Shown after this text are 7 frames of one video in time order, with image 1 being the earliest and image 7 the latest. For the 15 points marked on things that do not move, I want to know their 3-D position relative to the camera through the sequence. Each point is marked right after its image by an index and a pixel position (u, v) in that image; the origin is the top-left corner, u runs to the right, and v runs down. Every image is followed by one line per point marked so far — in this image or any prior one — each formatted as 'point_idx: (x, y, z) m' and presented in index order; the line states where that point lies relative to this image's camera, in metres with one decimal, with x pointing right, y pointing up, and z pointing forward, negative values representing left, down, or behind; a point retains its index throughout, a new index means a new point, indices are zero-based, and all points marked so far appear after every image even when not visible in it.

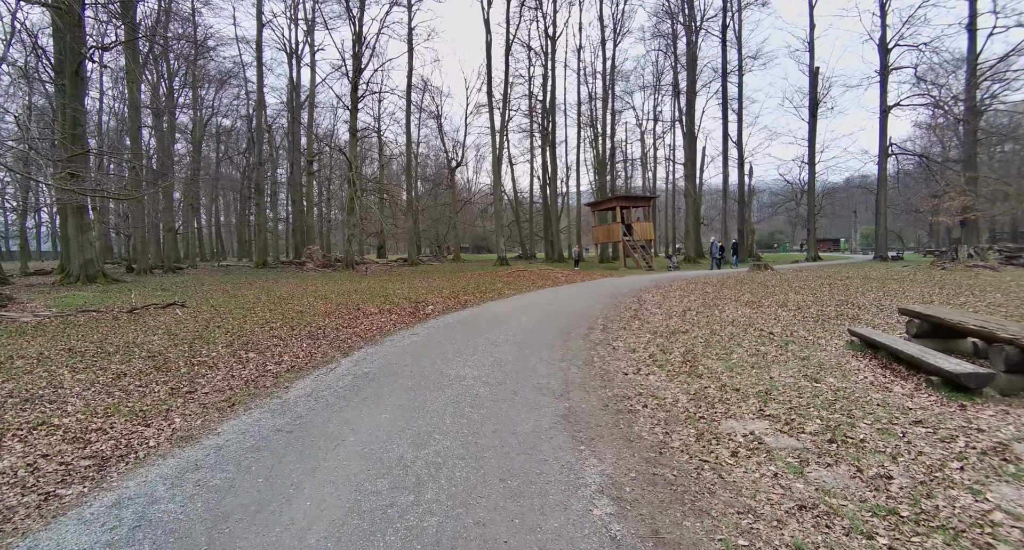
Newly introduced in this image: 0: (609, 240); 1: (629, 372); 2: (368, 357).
0: (+4.1, +1.5, +19.6) m
1: (+0.9, -0.7, +3.5) m
2: (-1.2, -0.7, +4.0) m
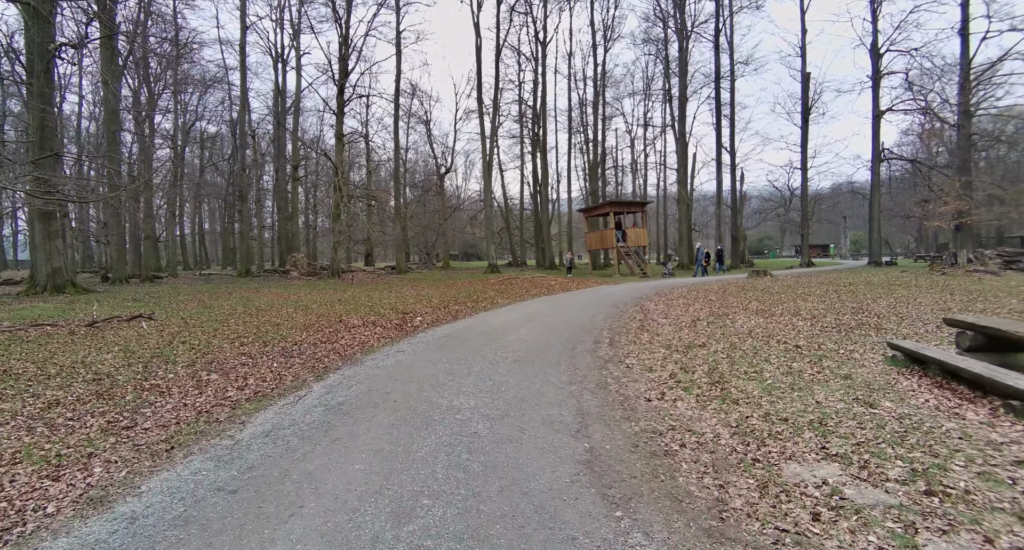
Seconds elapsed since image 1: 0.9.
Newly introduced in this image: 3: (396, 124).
0: (+3.7, +1.2, +19.2) m
1: (+0.9, -0.8, +3.0) m
2: (-1.2, -0.8, +3.4) m
3: (-4.9, +6.3, +20.1) m
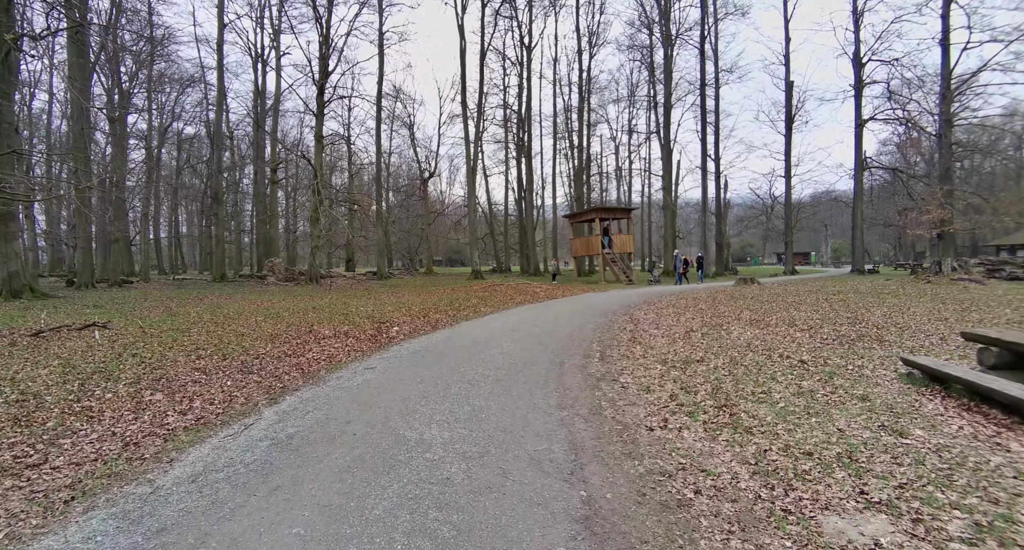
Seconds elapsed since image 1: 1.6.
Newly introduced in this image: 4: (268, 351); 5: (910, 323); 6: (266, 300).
0: (+3.1, +0.9, +19.0) m
1: (+0.8, -0.8, +2.6) m
2: (-1.3, -0.8, +3.0) m
3: (-5.5, +6.1, +19.6) m
4: (-2.8, -0.9, +5.5) m
5: (+5.2, -0.6, +6.2) m
6: (-7.2, -0.7, +13.9) m
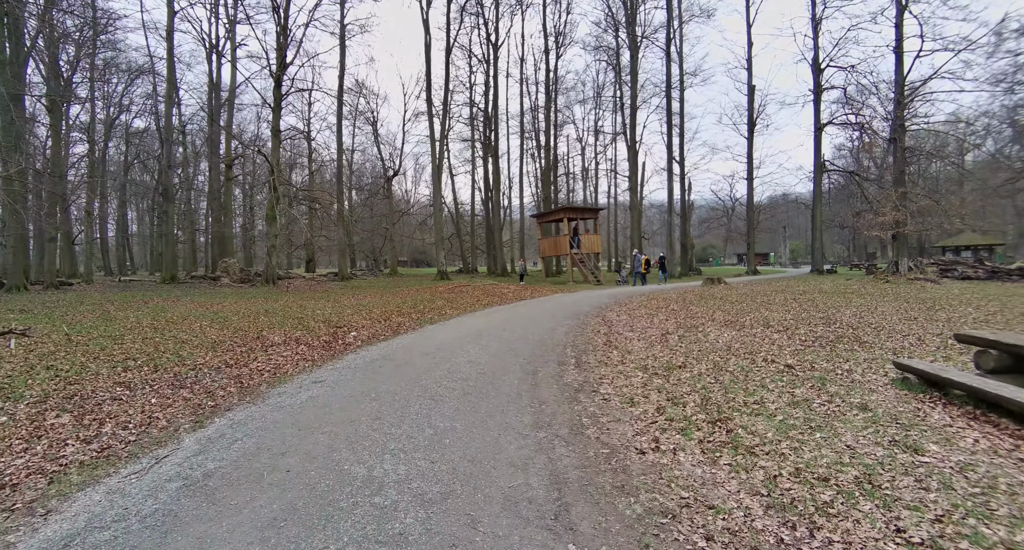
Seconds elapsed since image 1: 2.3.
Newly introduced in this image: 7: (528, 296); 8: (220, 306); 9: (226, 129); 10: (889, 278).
0: (+1.8, +0.9, +18.8) m
1: (+0.6, -0.8, +2.3) m
2: (-1.5, -0.8, +2.5) m
3: (-6.8, +6.1, +18.8) m
4: (-3.2, -0.9, +4.9) m
5: (+4.8, -0.6, +6.1) m
6: (-8.1, -0.8, +13.0) m
7: (+0.4, -0.5, +12.0) m
8: (-7.6, -0.8, +12.4) m
9: (-11.4, +5.8, +18.8) m
10: (+10.2, -0.1, +12.8) m
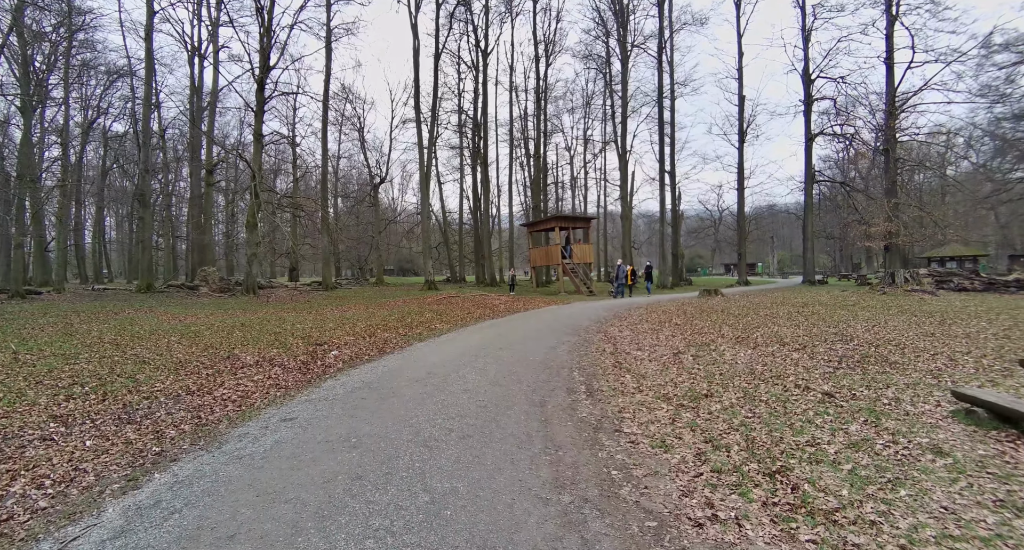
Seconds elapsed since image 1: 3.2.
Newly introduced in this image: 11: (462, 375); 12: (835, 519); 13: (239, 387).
0: (+1.4, +0.5, +18.3) m
1: (+0.7, -0.9, +1.8) m
2: (-1.4, -0.9, +2.0) m
3: (-7.2, +5.7, +18.2) m
4: (-3.2, -1.0, +4.3) m
5: (+4.8, -0.8, +5.8) m
6: (-8.4, -1.0, +12.3) m
7: (+0.2, -0.8, +11.5) m
8: (-7.9, -1.1, +11.7) m
9: (-11.8, +5.4, +18.1) m
10: (+10.0, -0.4, +12.6) m
11: (-0.4, -0.8, +3.9) m
12: (+1.2, -0.9, +1.8) m
13: (-2.5, -1.0, +4.3) m
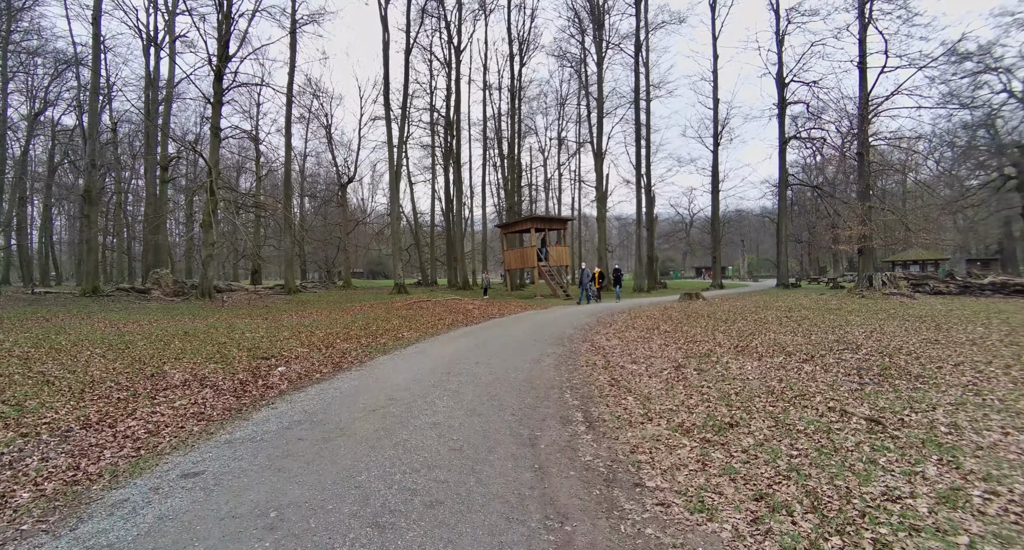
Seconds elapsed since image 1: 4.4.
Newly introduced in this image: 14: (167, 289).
0: (+0.4, +0.4, +17.7) m
1: (+0.7, -0.9, +1.1) m
2: (-1.4, -0.9, +1.2) m
3: (-8.2, +5.6, +17.1) m
4: (-3.3, -1.1, +3.4) m
5: (+4.5, -0.8, +5.3) m
6: (-9.0, -1.1, +11.1) m
7: (-0.4, -0.9, +10.8) m
8: (-8.4, -1.1, +10.5) m
9: (-12.7, +5.3, +16.7) m
10: (+9.4, -0.5, +12.5) m
11: (-0.5, -0.8, +3.2) m
12: (+1.2, -0.9, +1.2) m
13: (-2.7, -1.0, +3.5) m
14: (-12.7, -0.5, +17.1) m
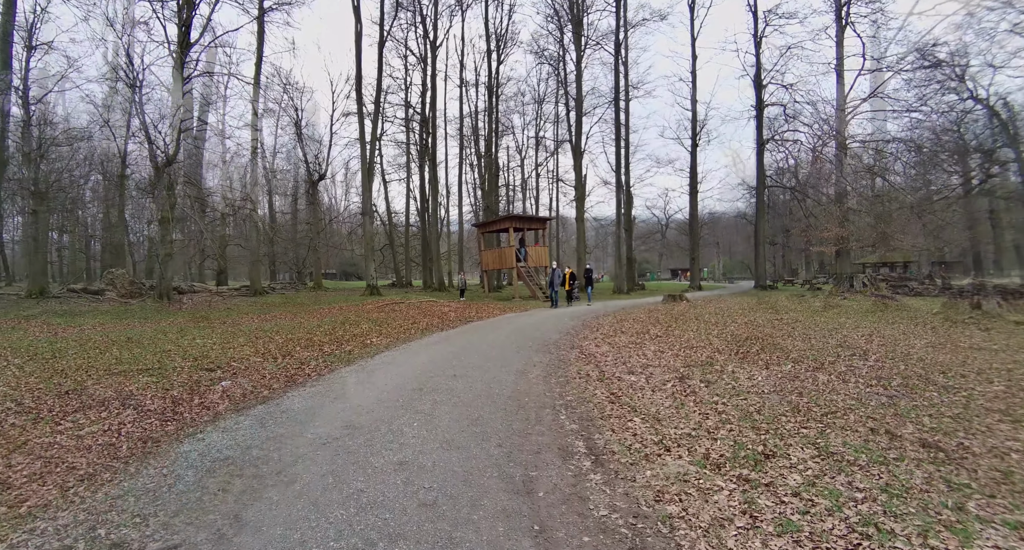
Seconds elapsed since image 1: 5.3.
0: (-0.4, +0.3, +17.1) m
1: (+0.7, -0.9, +0.6) m
2: (-1.4, -0.9, +0.5) m
3: (-8.9, +5.6, +16.1) m
4: (-3.4, -1.0, +2.7) m
5: (+4.3, -0.8, +5.0) m
6: (-9.4, -1.1, +10.1) m
7: (-0.8, -0.9, +10.2) m
8: (-8.9, -1.1, +9.5) m
9: (-13.4, +5.3, +15.5) m
10: (+8.8, -0.5, +12.4) m
11: (-0.6, -0.8, +2.6) m
12: (+1.2, -0.9, +0.7) m
13: (-2.7, -1.0, +2.8) m
14: (-13.5, -0.5, +15.9) m
